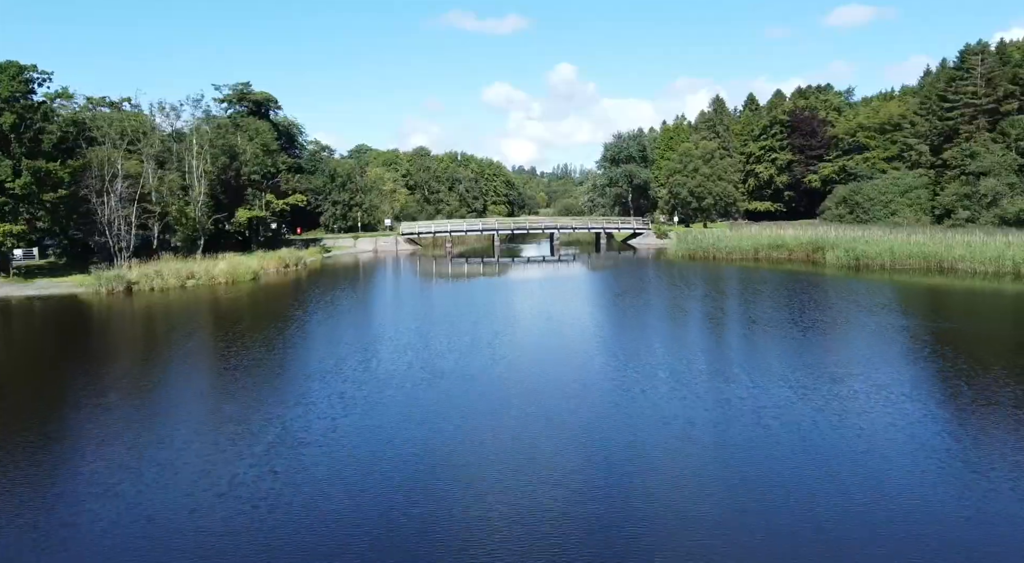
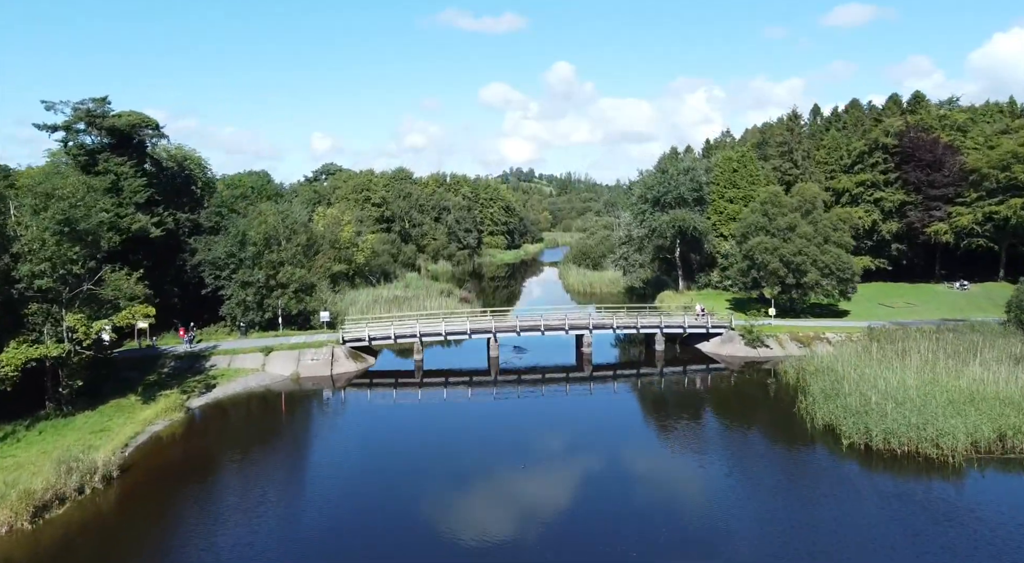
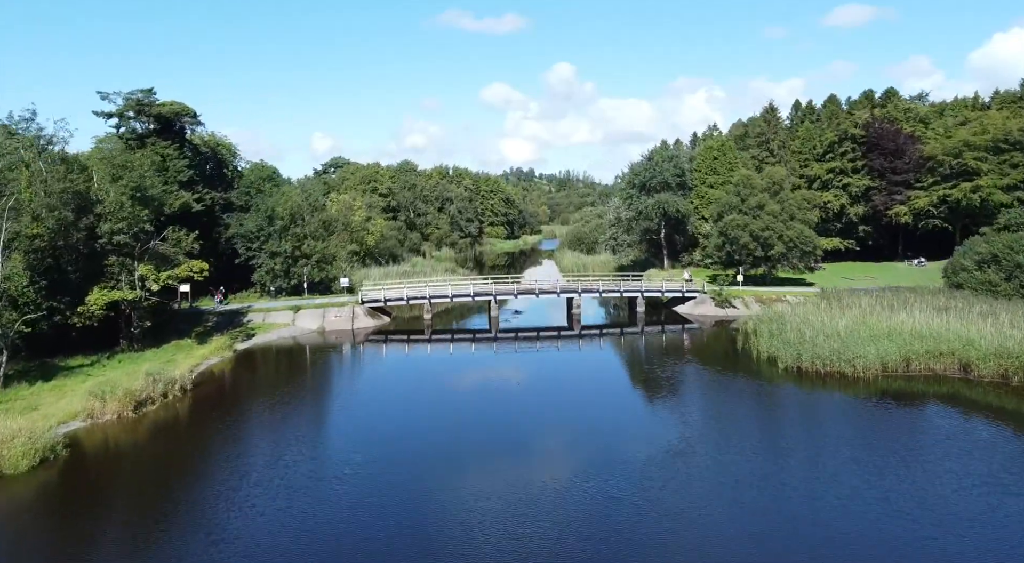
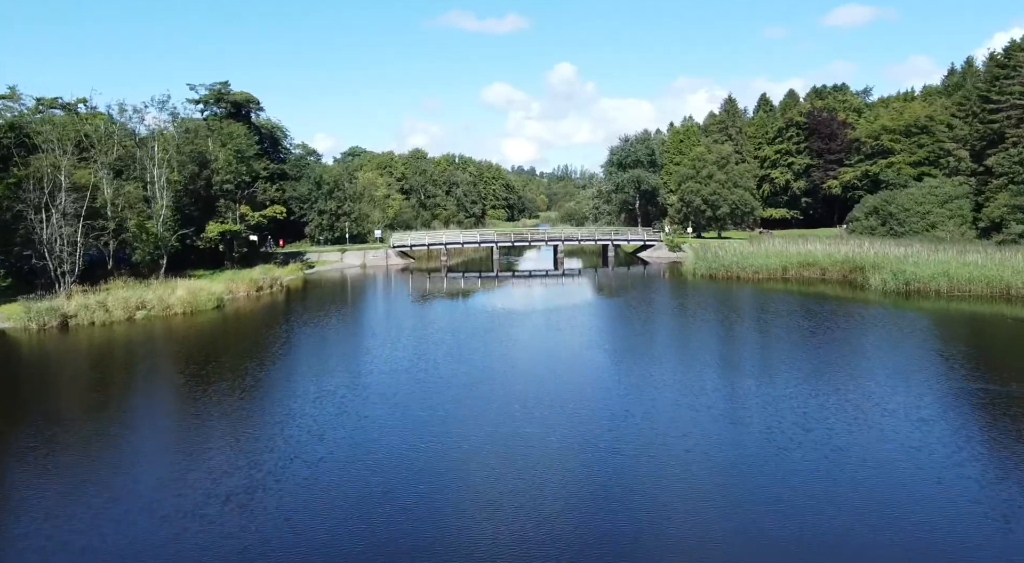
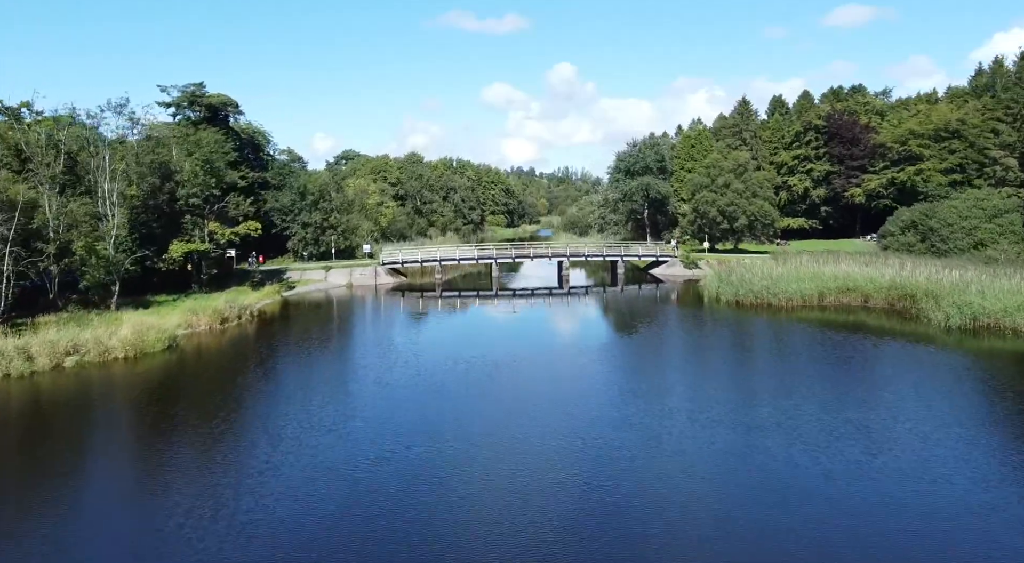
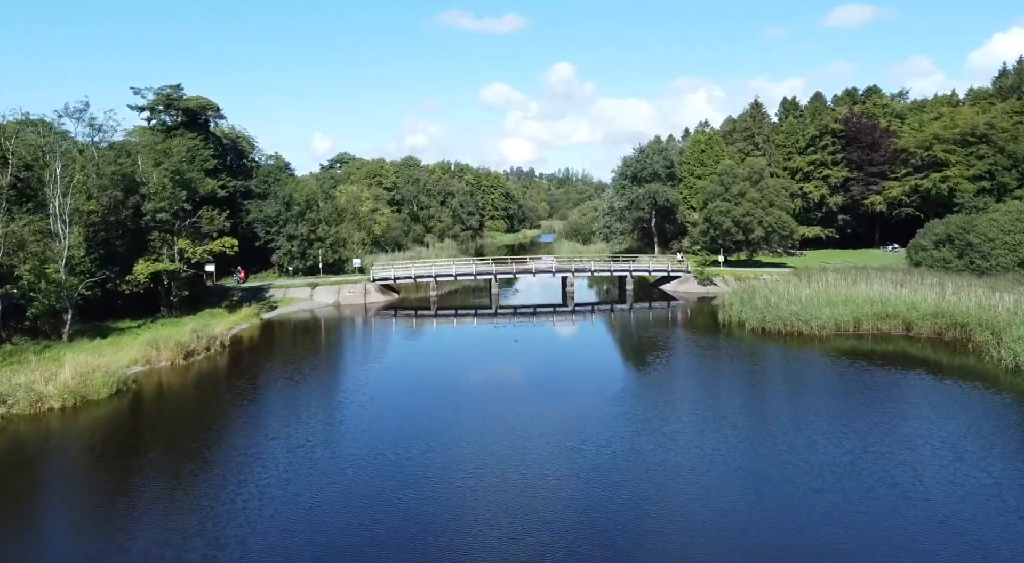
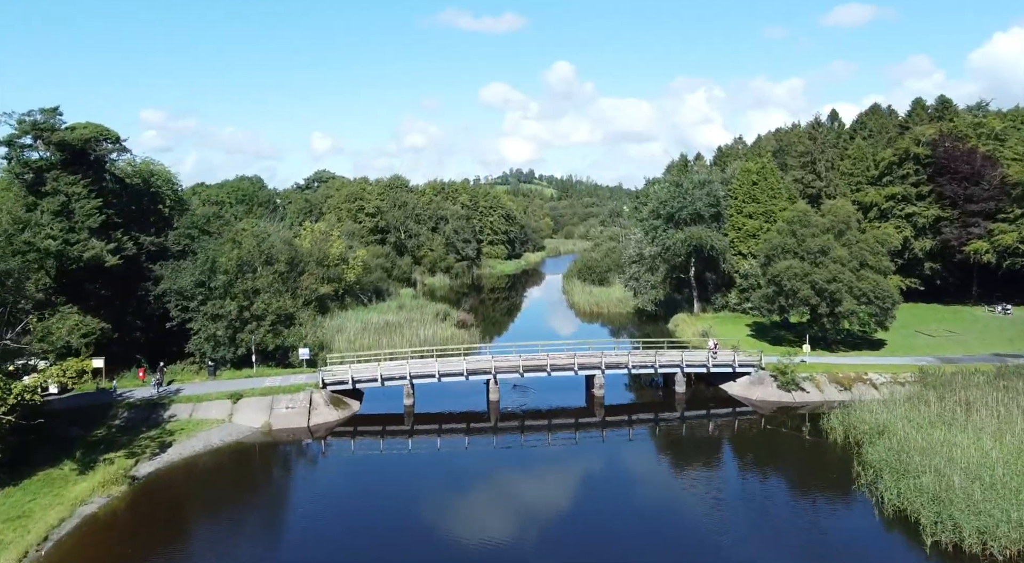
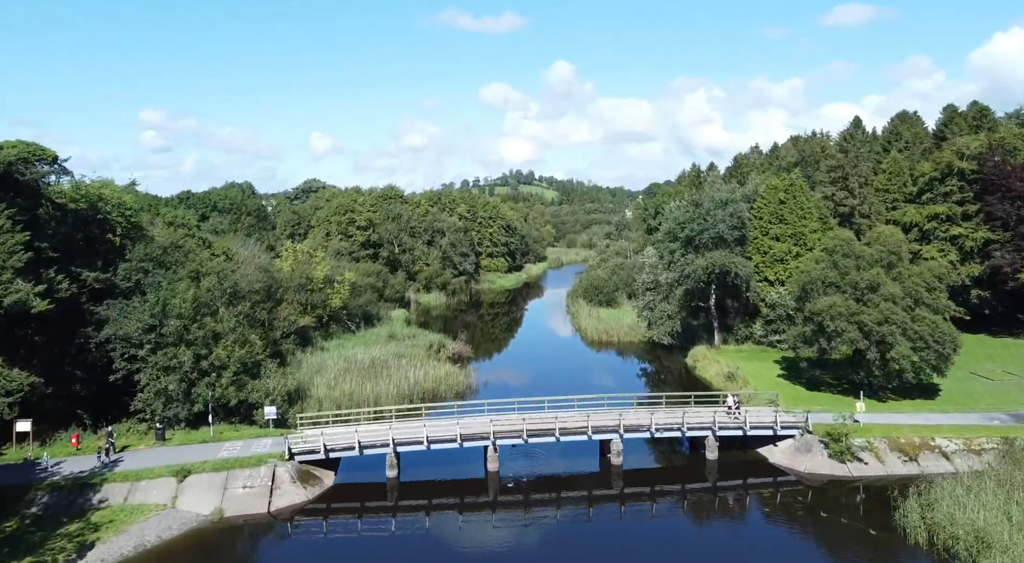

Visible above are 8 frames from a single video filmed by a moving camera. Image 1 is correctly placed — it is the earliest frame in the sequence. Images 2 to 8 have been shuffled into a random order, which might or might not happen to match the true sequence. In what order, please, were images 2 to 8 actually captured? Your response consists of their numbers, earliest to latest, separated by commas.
4, 5, 6, 3, 2, 7, 8
